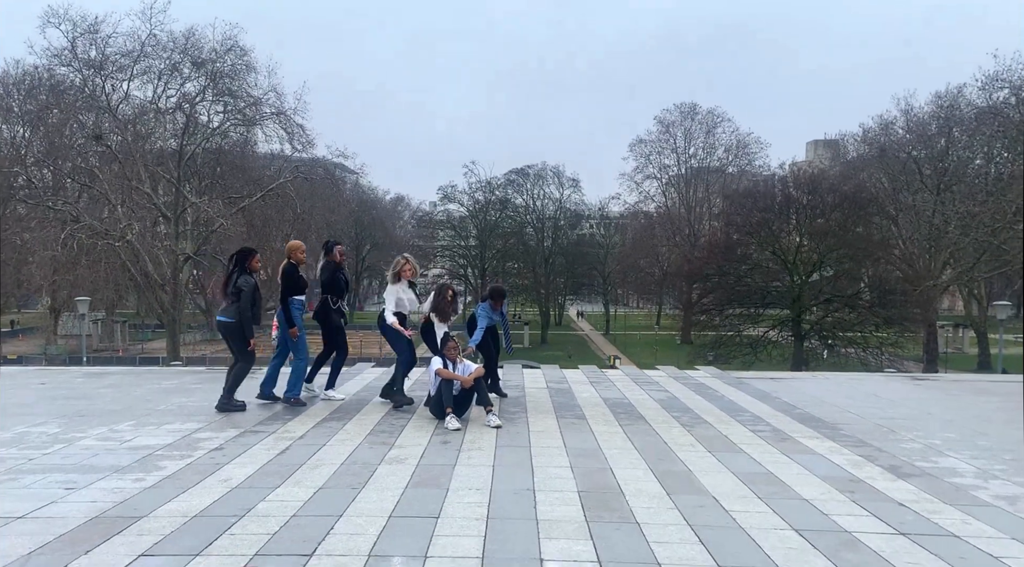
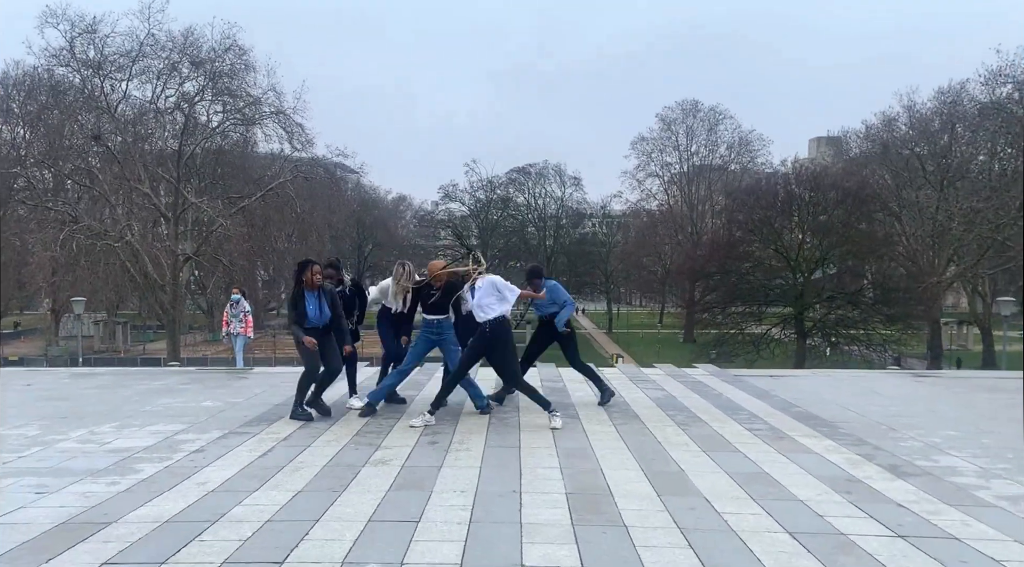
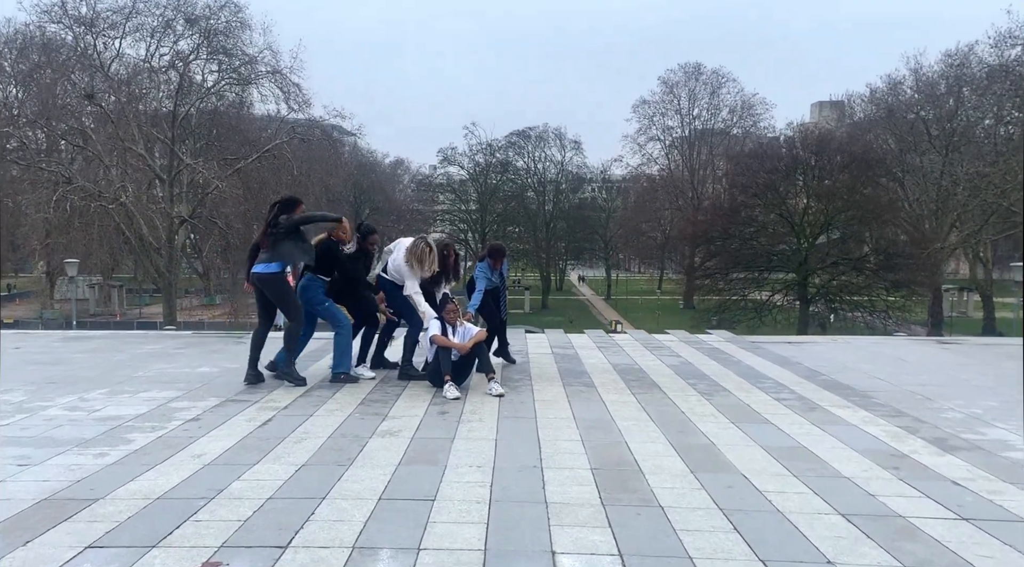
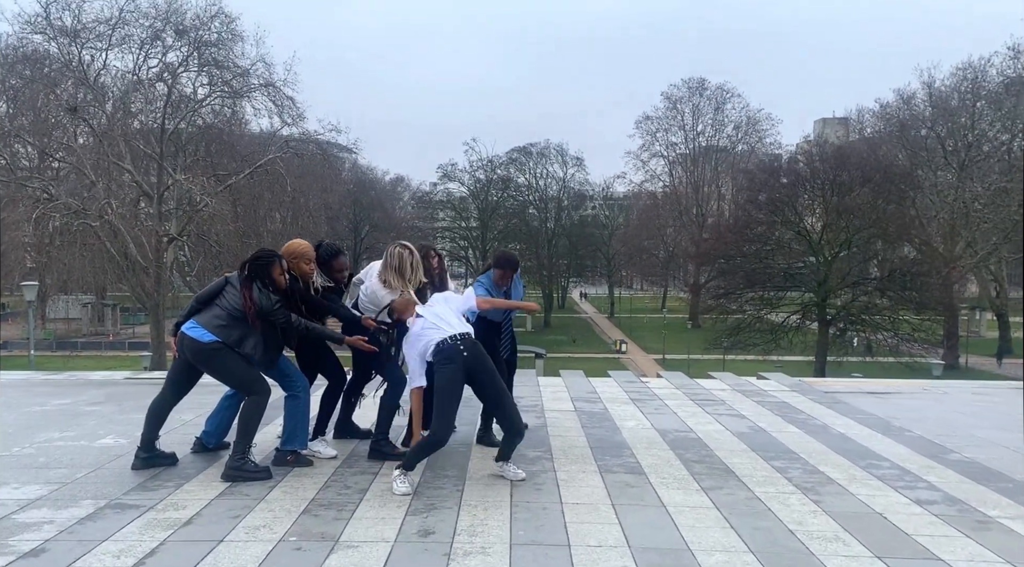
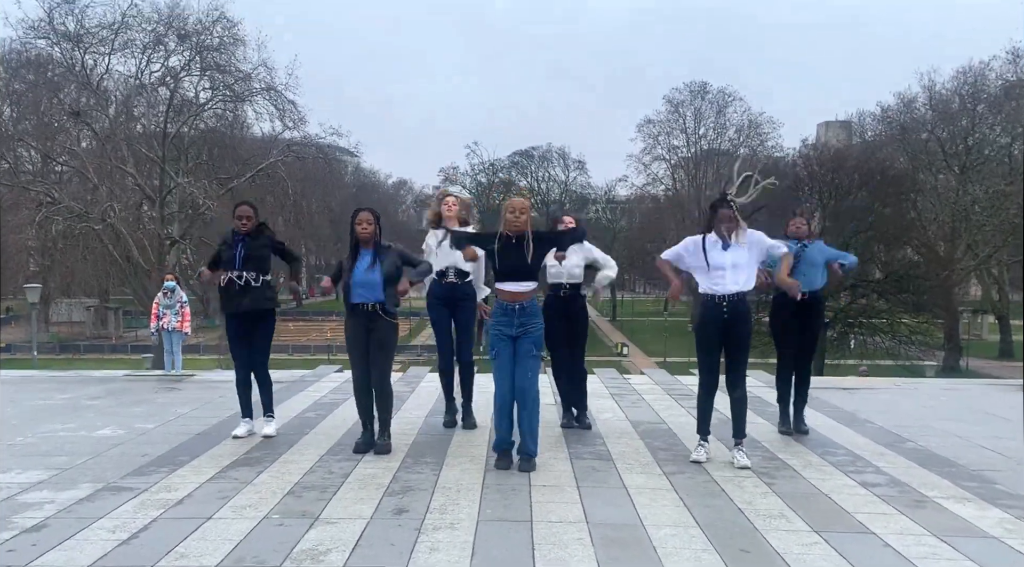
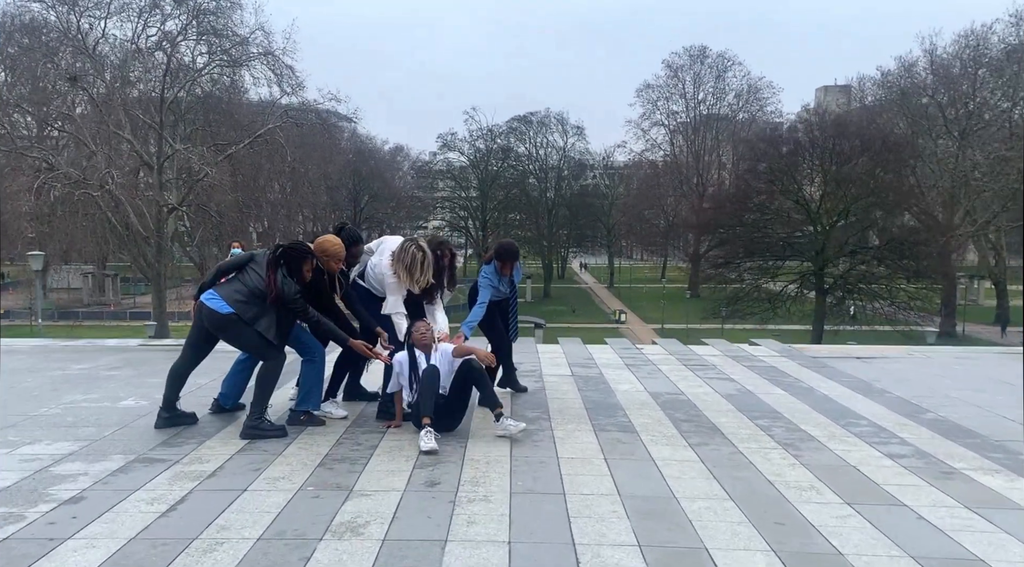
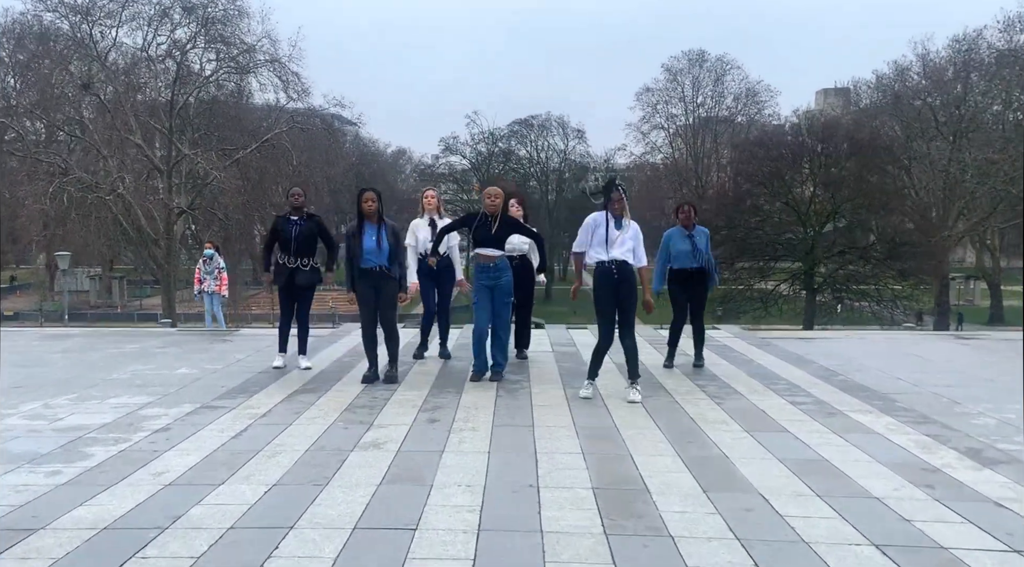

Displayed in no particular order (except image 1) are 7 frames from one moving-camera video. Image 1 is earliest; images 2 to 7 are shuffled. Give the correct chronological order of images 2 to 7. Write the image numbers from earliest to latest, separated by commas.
3, 6, 4, 2, 7, 5
